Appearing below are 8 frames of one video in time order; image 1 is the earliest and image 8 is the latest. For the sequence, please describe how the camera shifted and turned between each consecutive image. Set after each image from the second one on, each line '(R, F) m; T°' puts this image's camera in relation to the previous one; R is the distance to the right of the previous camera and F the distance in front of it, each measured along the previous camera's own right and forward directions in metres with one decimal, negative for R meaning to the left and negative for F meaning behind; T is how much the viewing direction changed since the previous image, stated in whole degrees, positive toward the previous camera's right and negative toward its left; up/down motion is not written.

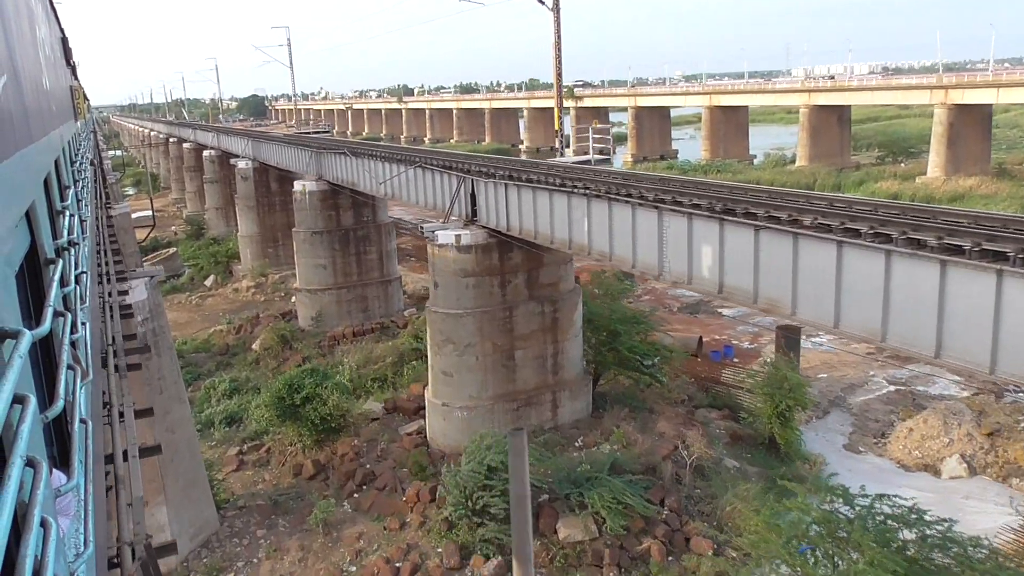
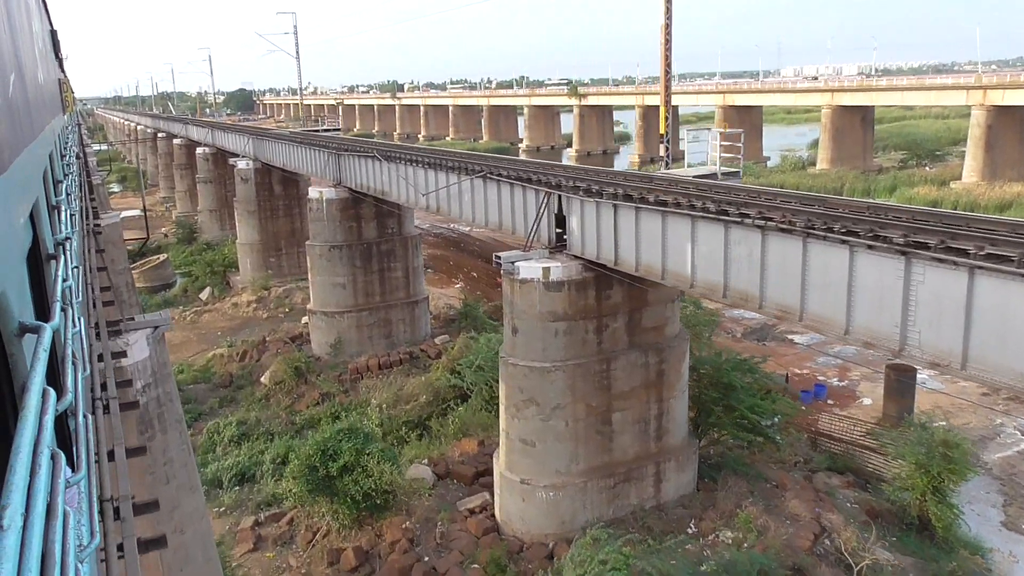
(-1.7, +3.9) m; +1°
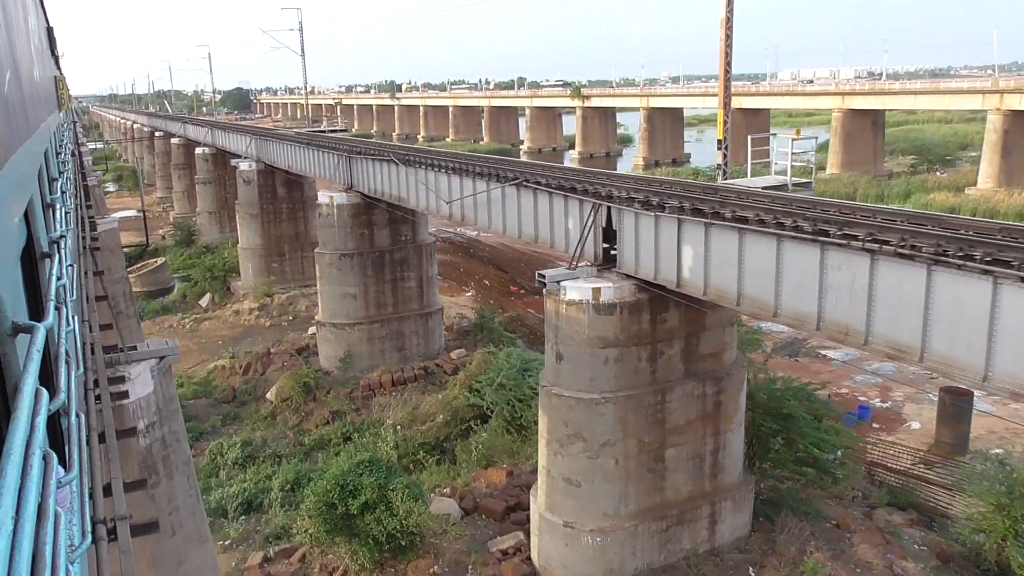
(-0.6, +1.4) m; 0°
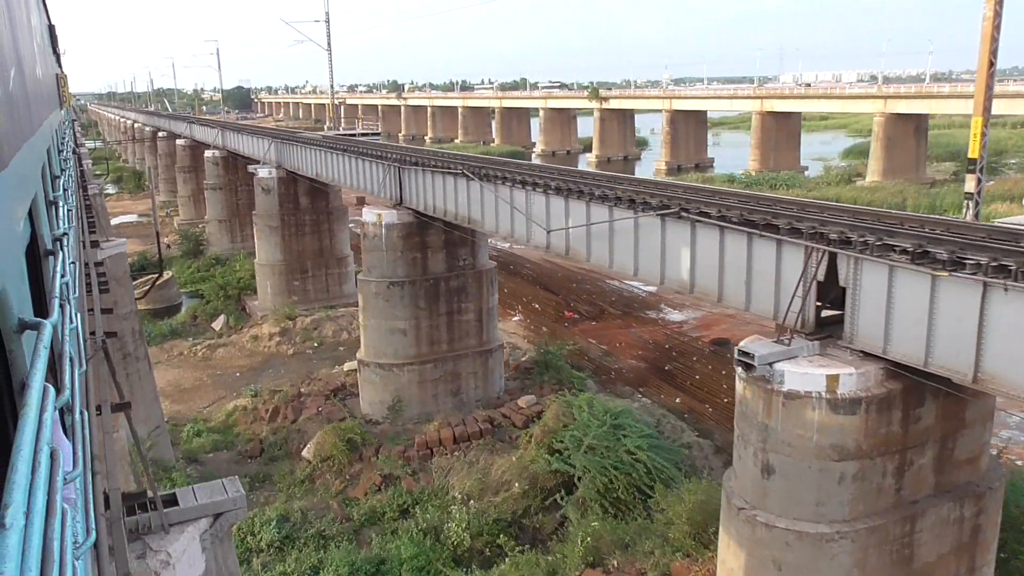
(-1.8, +3.8) m; 0°
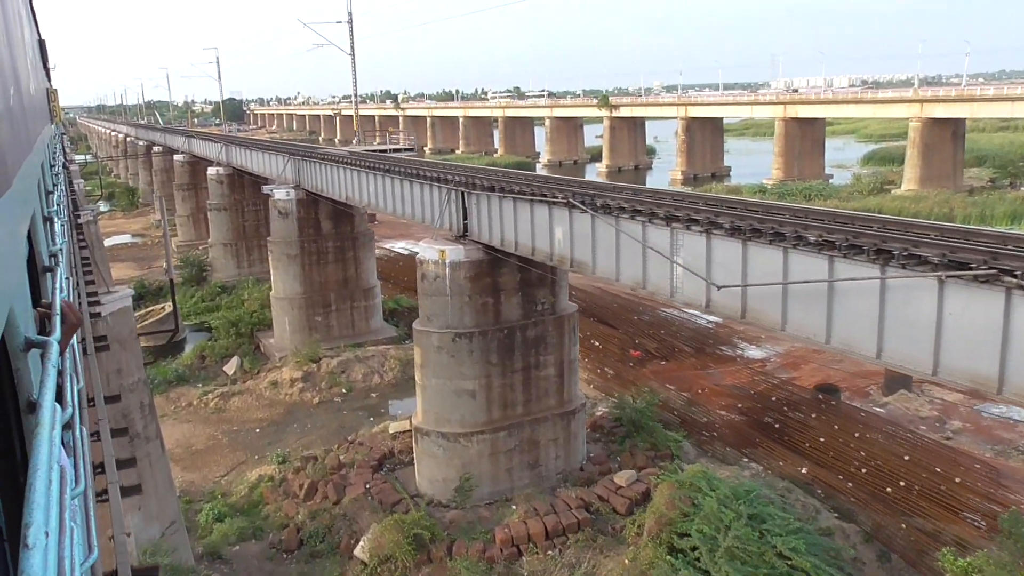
(-1.8, +3.9) m; 0°
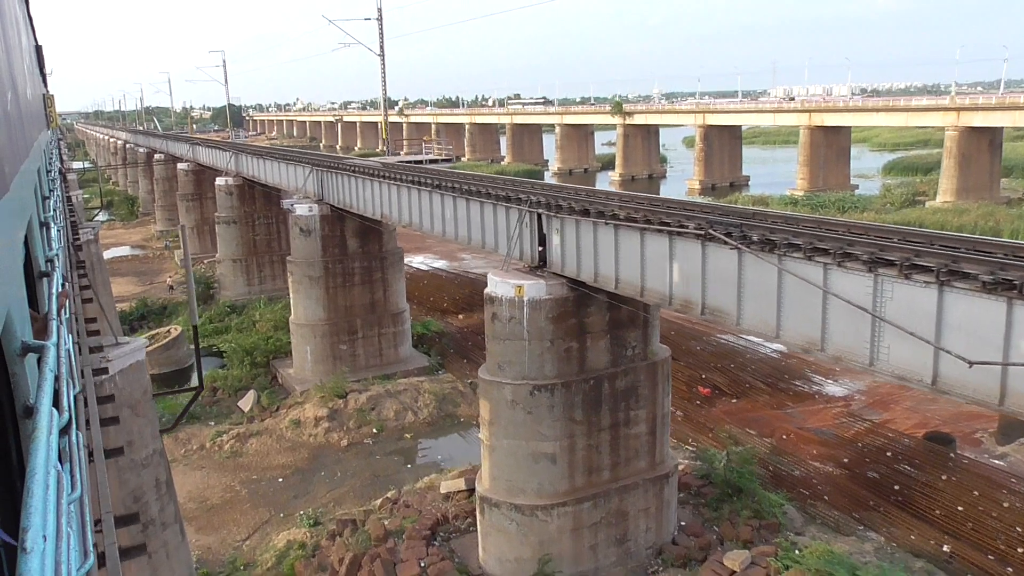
(-1.3, +2.9) m; 0°
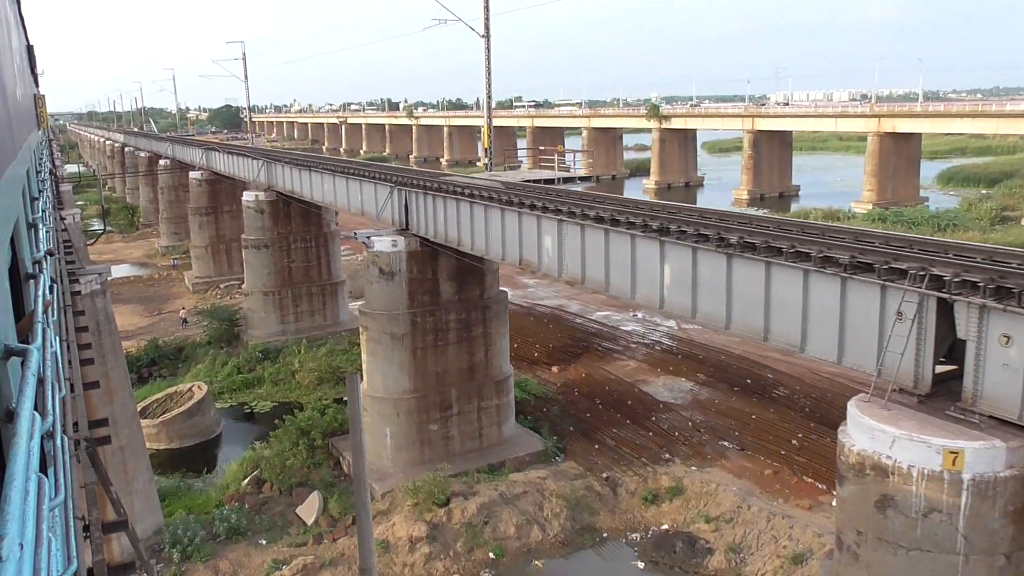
(-3.2, +6.8) m; 0°
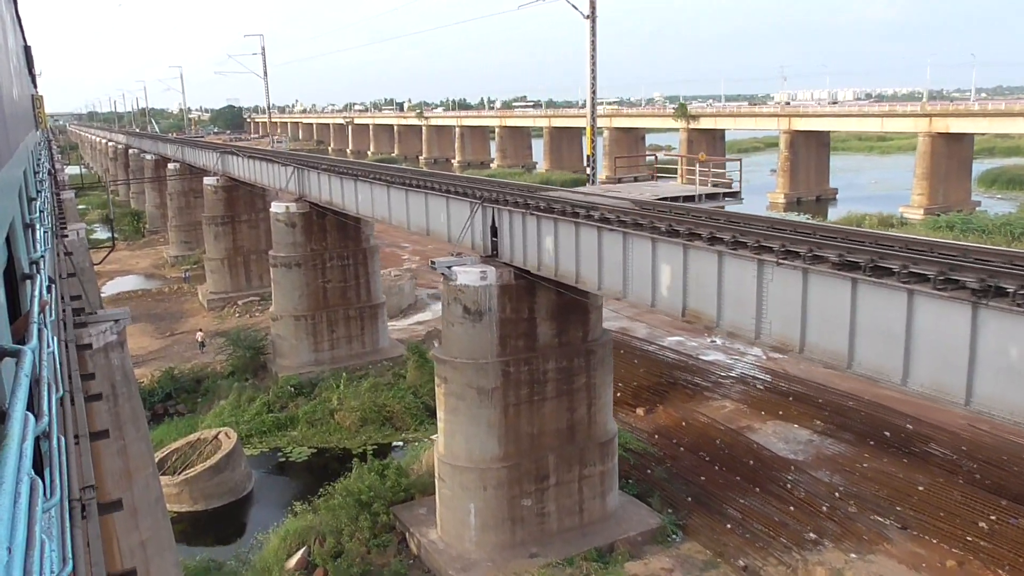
(-1.9, +3.9) m; 0°
